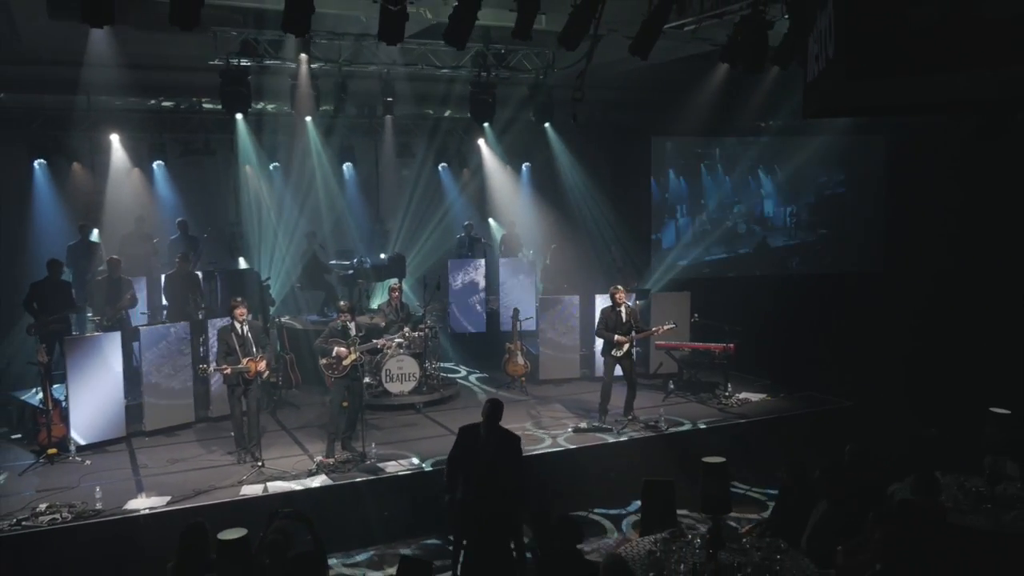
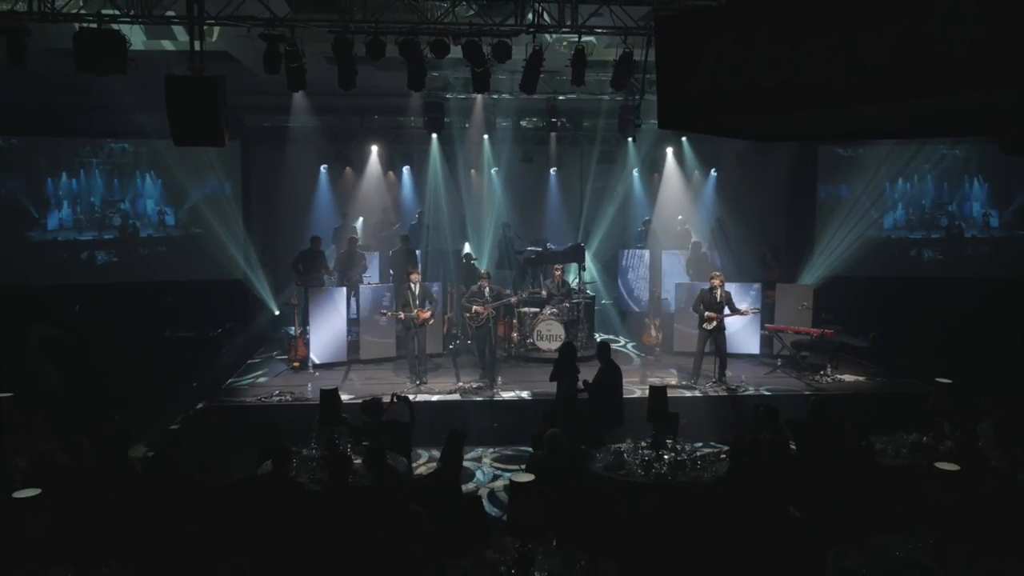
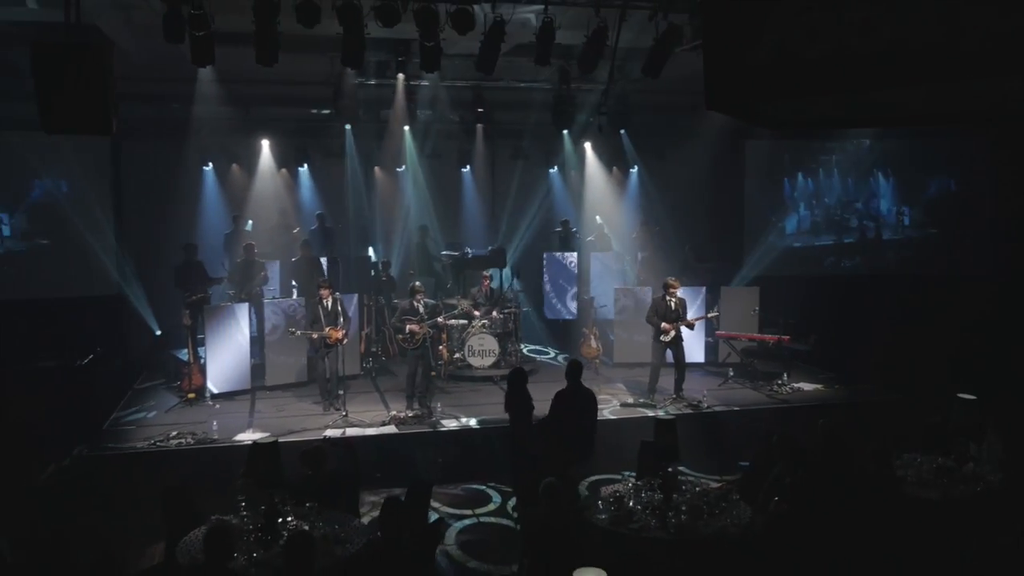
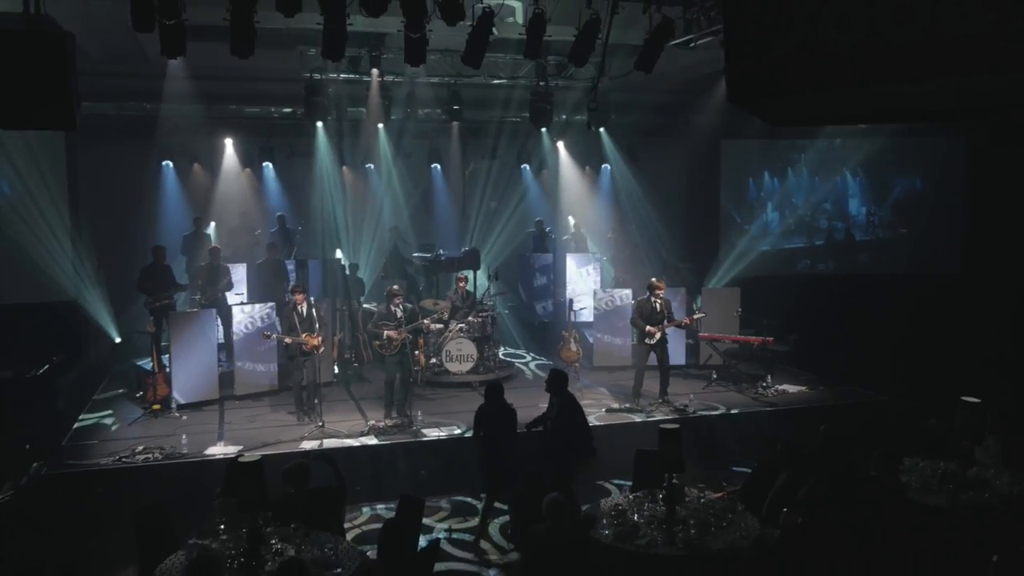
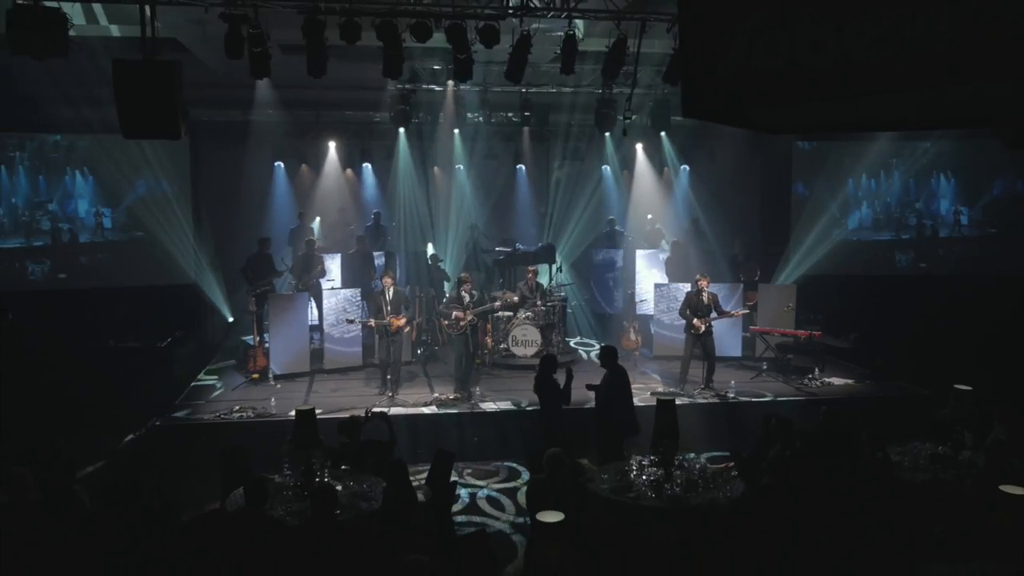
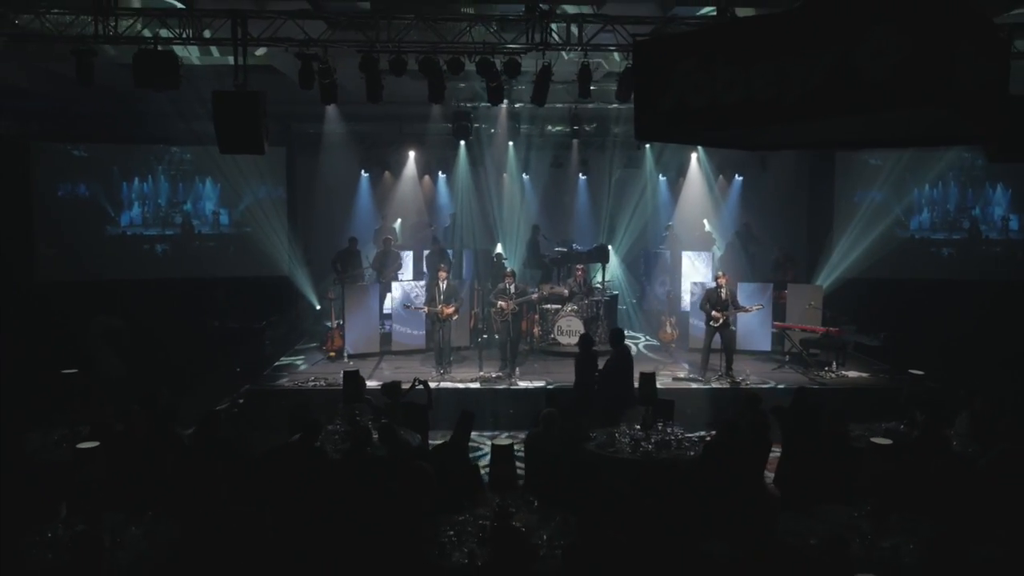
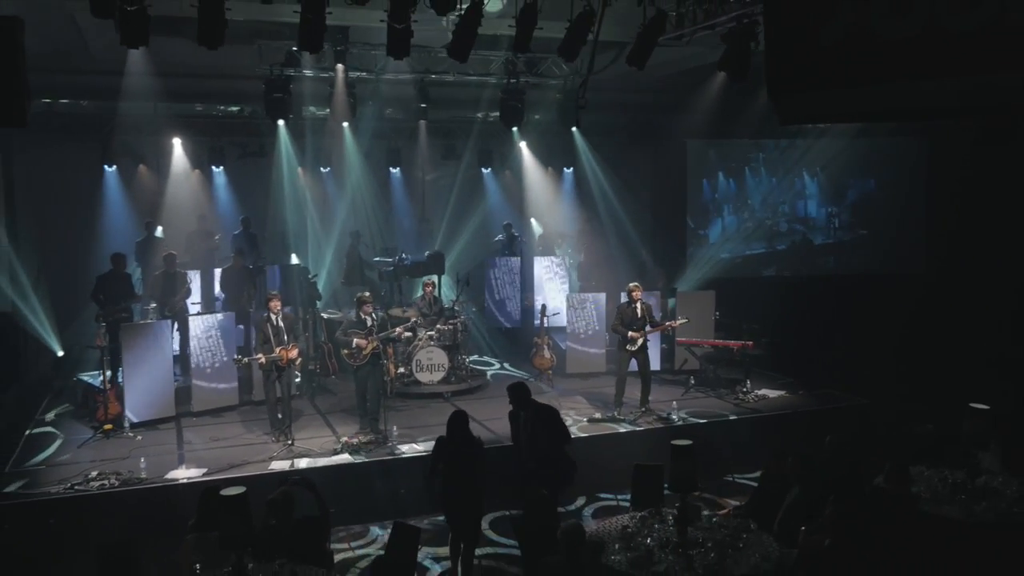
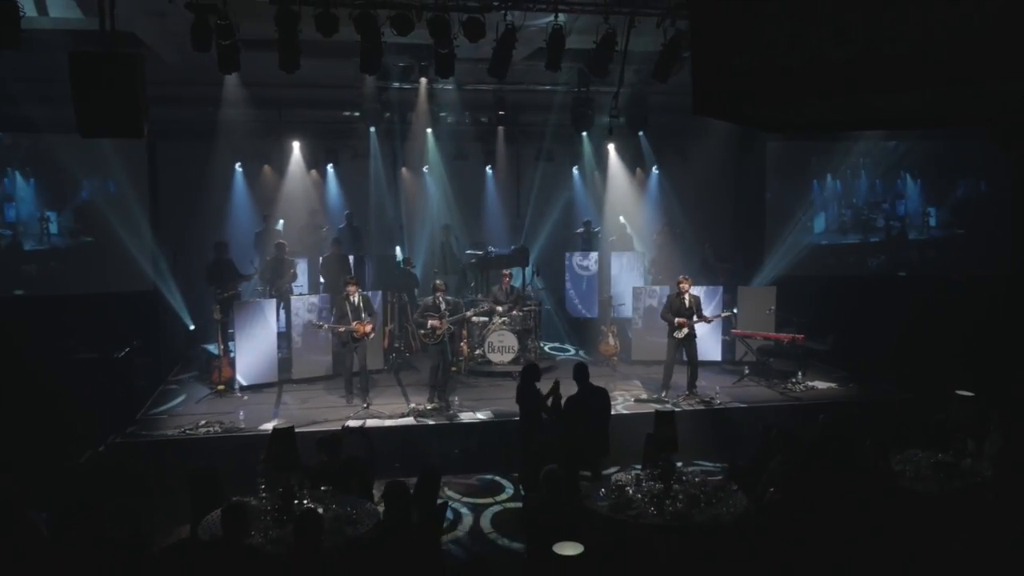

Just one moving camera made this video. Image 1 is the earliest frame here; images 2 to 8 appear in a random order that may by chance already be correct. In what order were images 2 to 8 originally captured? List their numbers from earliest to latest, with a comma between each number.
7, 4, 3, 8, 5, 2, 6
